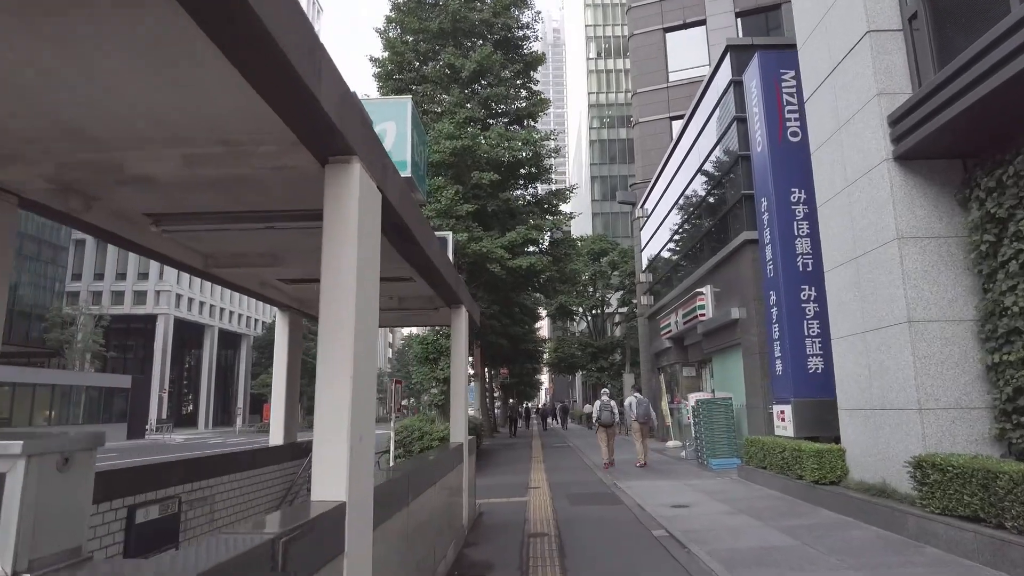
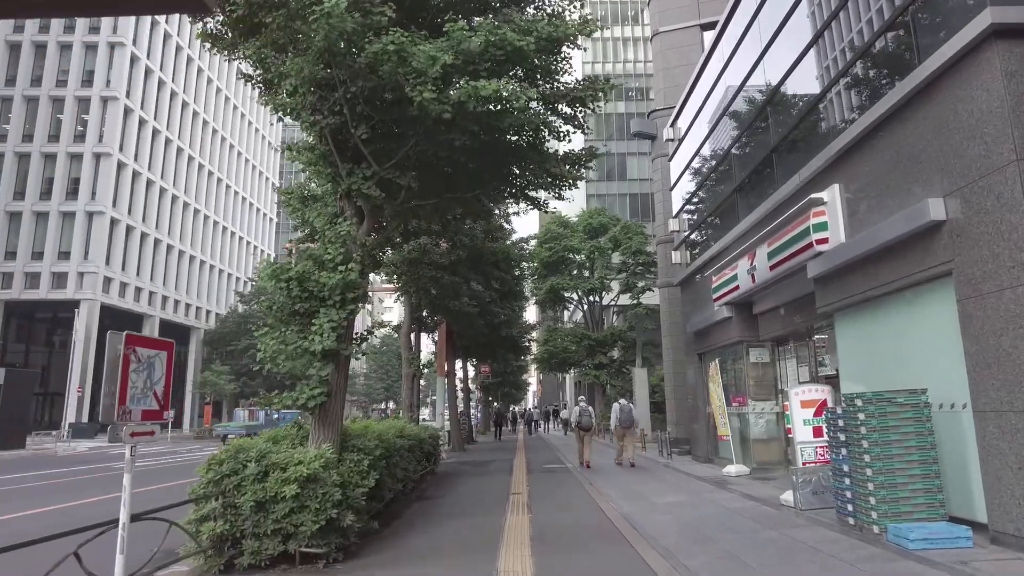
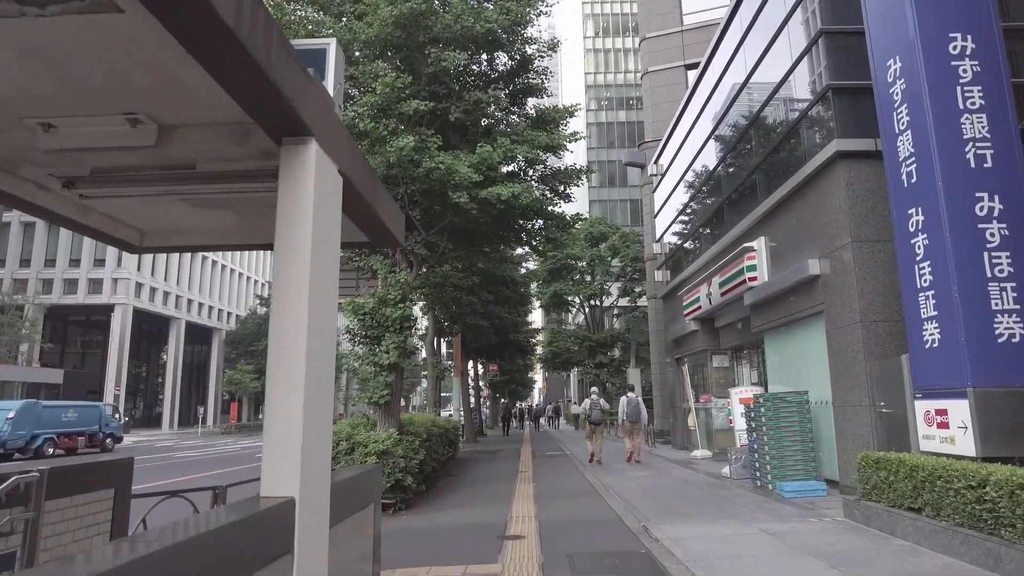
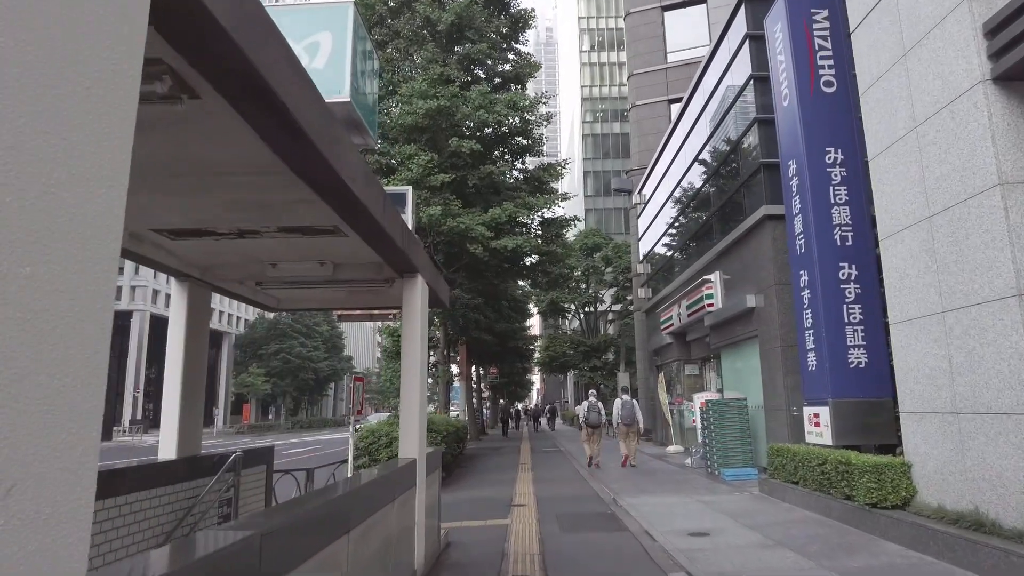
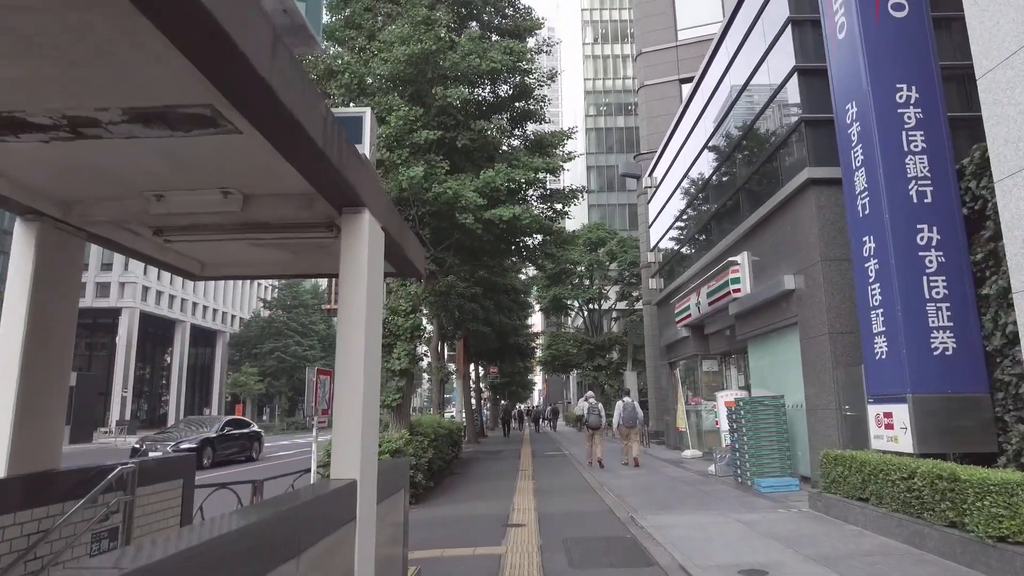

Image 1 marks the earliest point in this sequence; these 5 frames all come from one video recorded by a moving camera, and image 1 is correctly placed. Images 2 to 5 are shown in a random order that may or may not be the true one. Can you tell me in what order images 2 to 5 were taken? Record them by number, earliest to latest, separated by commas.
4, 5, 3, 2
